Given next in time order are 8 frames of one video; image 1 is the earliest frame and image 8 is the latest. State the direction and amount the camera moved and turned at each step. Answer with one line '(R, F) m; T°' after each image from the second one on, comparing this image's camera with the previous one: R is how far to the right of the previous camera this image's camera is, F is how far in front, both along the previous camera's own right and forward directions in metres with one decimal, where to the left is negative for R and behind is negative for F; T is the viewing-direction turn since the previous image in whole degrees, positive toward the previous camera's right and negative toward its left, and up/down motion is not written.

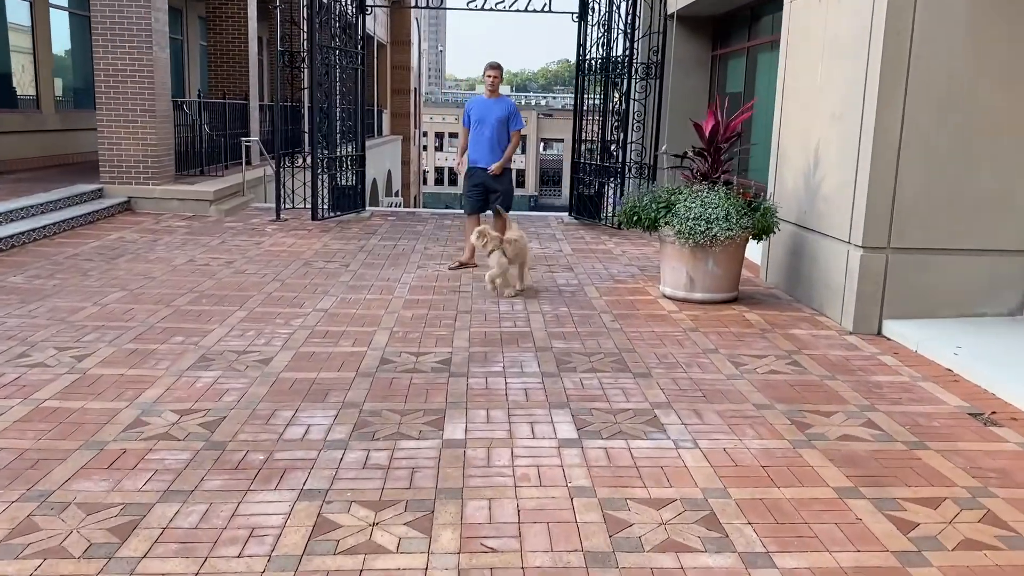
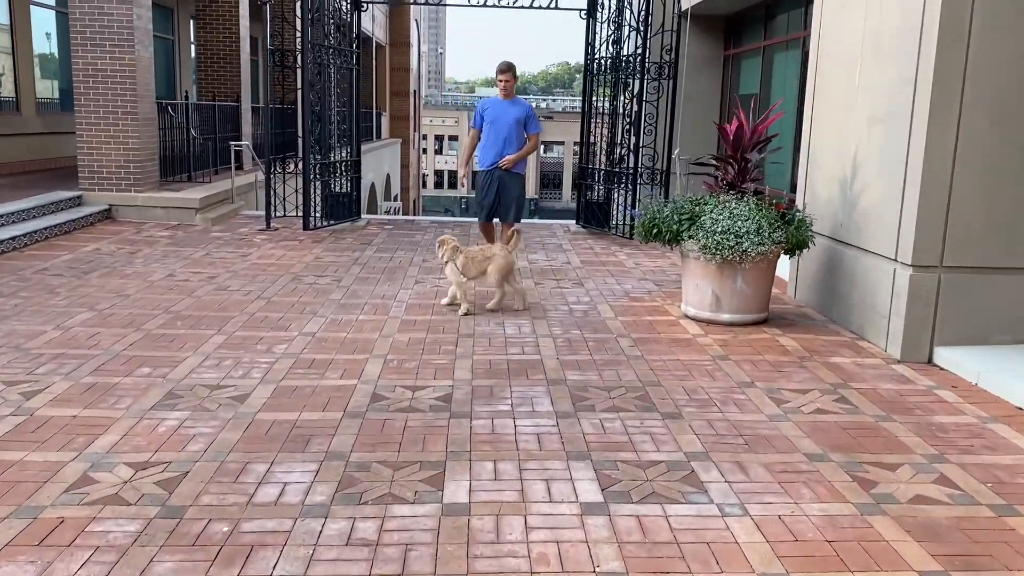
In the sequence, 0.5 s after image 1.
(-0.1, +0.6) m; 0°
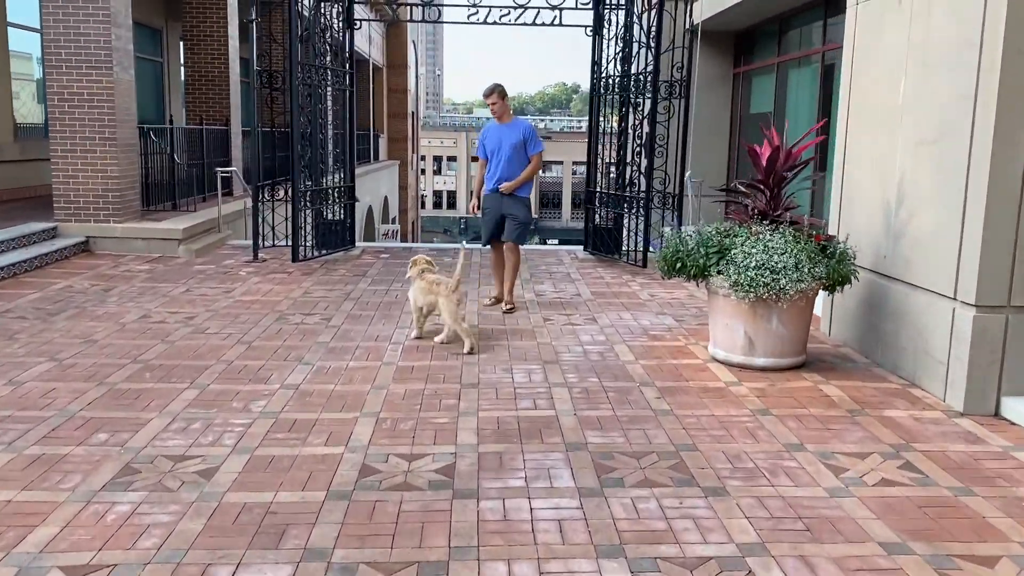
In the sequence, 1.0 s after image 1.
(-0.1, +0.6) m; 0°
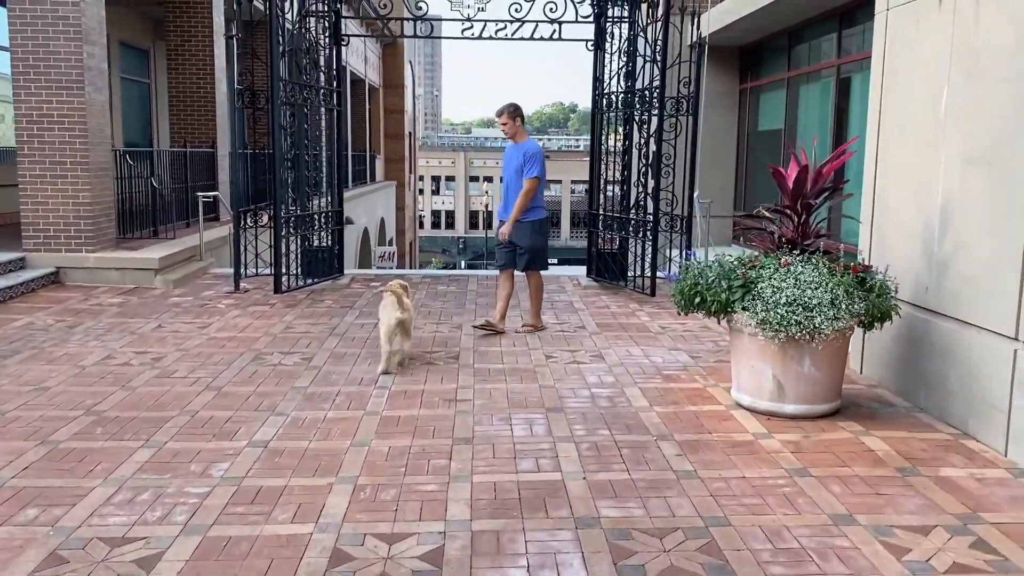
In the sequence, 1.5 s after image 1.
(0.0, +0.6) m; 0°
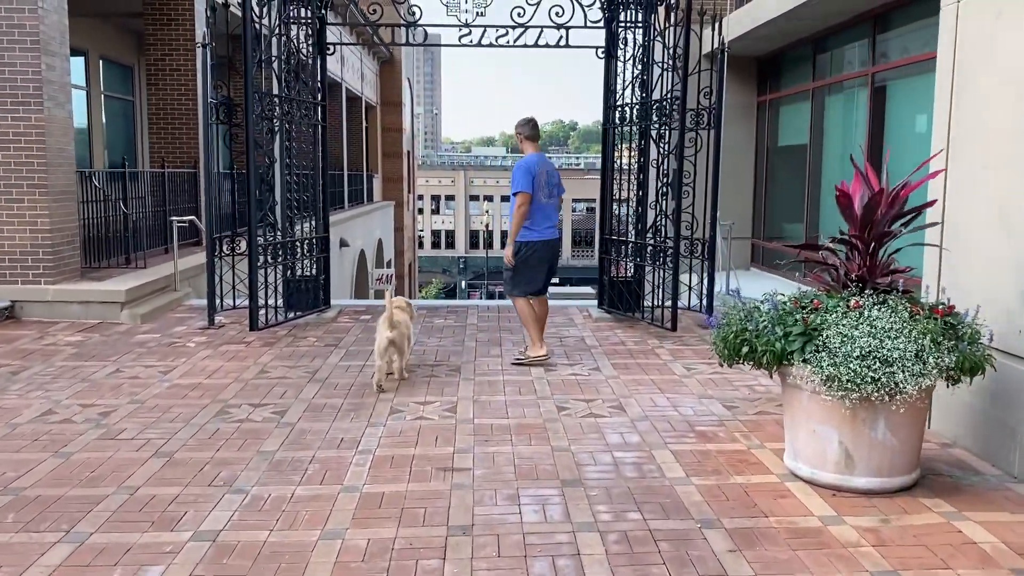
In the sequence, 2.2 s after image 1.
(0.0, +0.9) m; 0°
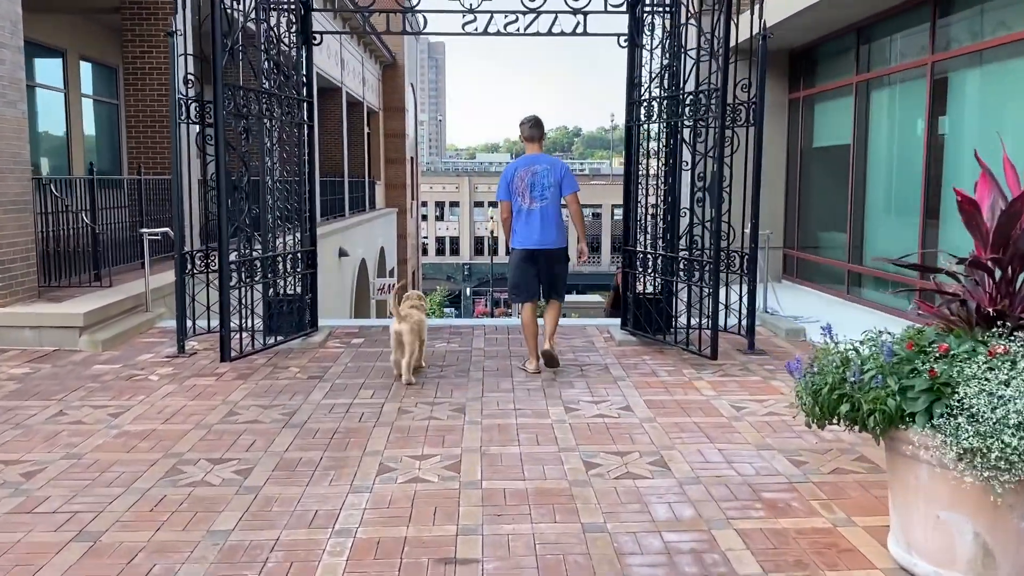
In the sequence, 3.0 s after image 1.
(-0.1, +1.0) m; 0°
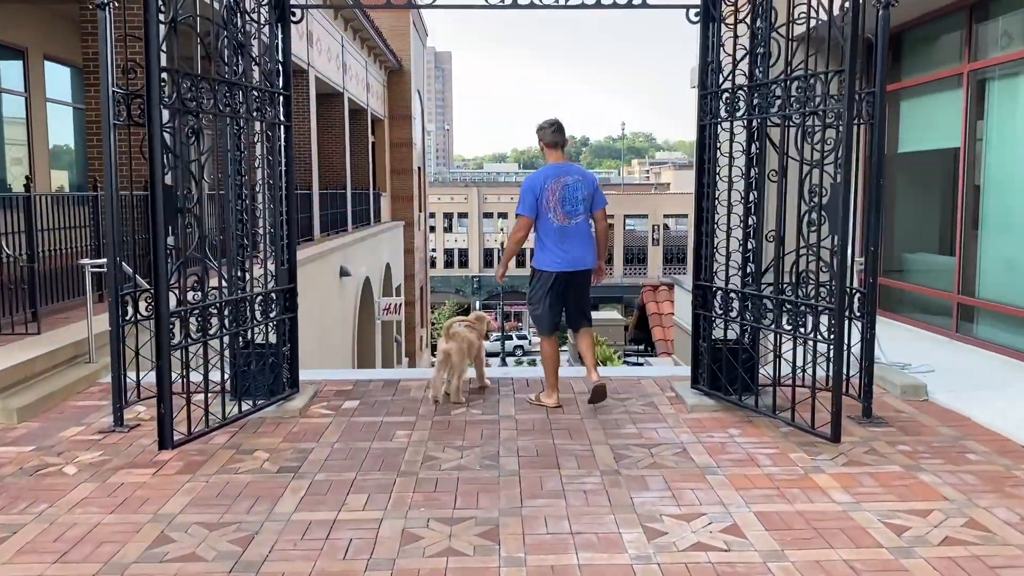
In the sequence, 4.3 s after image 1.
(-0.2, +1.7) m; -1°
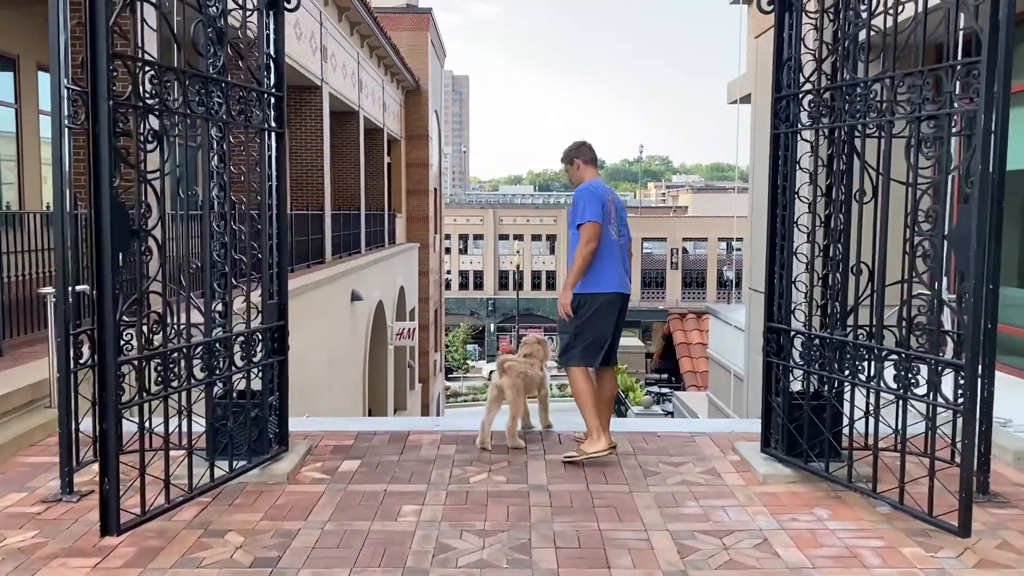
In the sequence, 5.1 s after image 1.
(-0.1, +1.0) m; -1°
